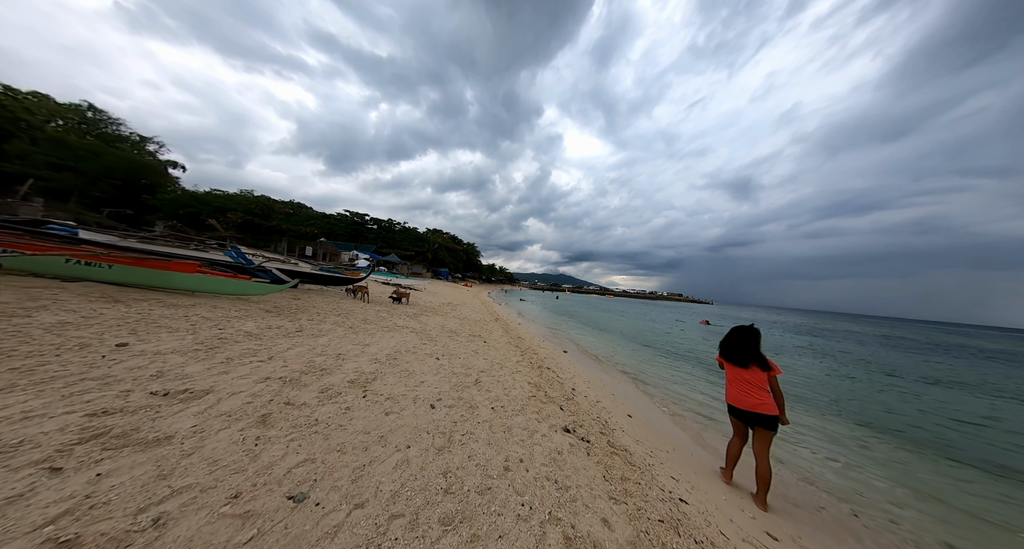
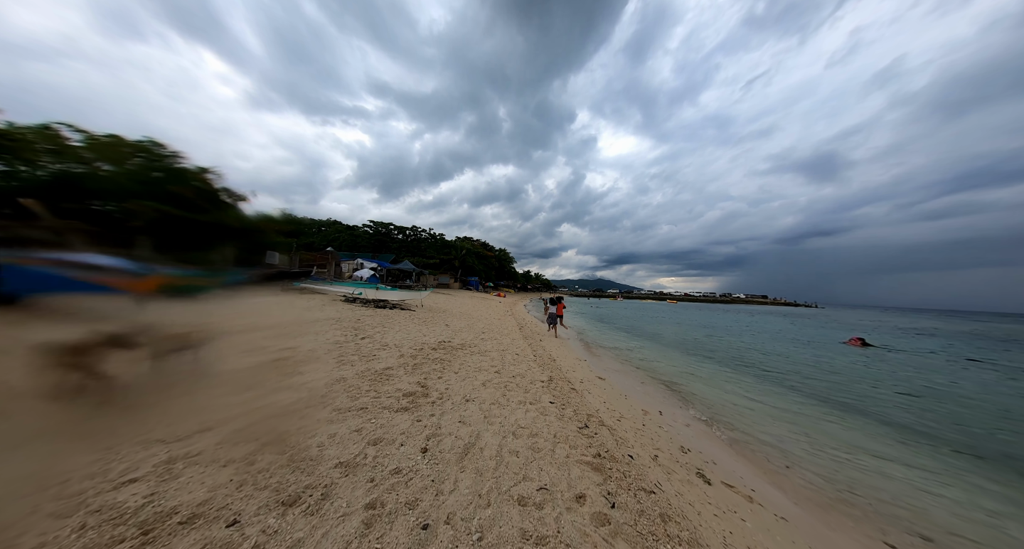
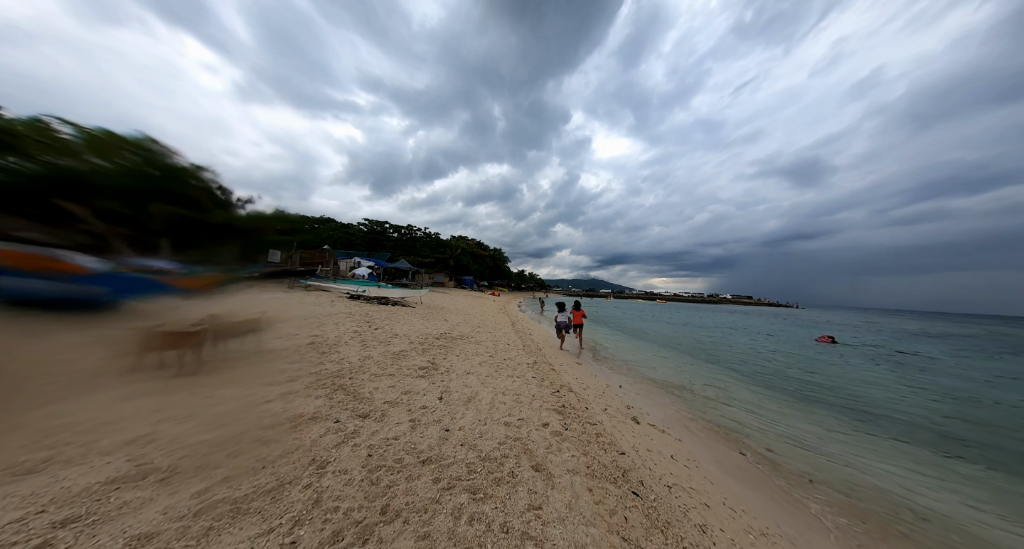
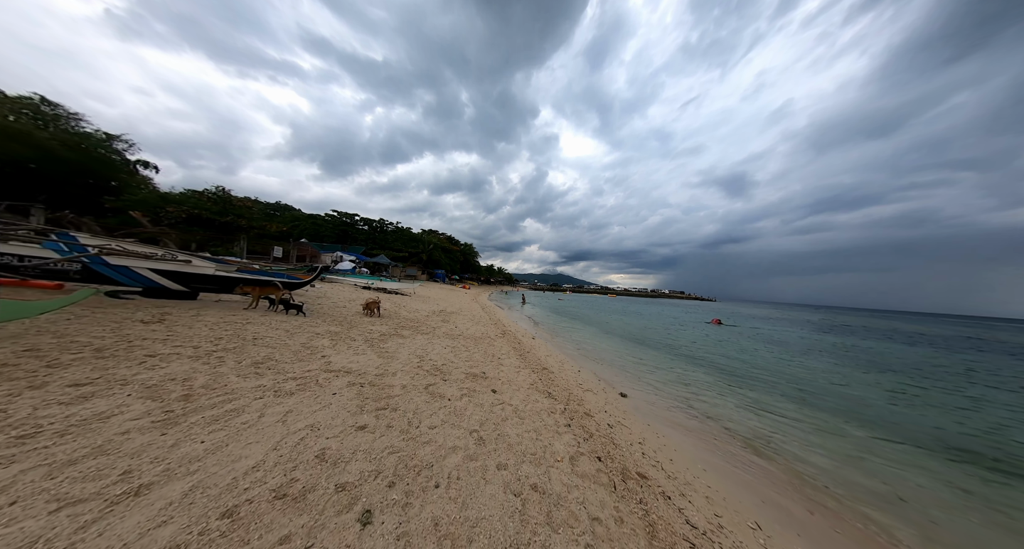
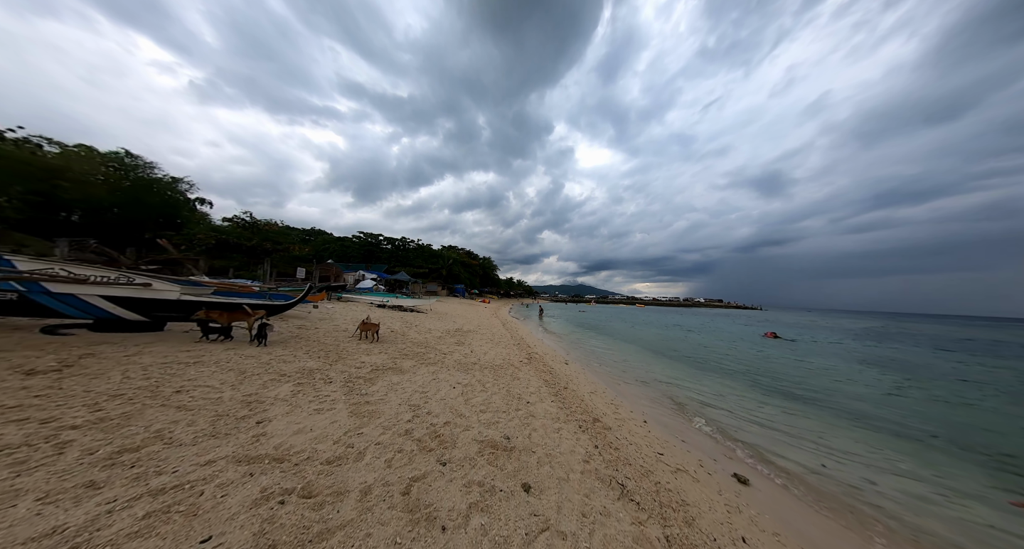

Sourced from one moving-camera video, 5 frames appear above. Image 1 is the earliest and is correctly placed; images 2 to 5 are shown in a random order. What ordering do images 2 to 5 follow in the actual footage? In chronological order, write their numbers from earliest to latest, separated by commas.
4, 5, 3, 2
